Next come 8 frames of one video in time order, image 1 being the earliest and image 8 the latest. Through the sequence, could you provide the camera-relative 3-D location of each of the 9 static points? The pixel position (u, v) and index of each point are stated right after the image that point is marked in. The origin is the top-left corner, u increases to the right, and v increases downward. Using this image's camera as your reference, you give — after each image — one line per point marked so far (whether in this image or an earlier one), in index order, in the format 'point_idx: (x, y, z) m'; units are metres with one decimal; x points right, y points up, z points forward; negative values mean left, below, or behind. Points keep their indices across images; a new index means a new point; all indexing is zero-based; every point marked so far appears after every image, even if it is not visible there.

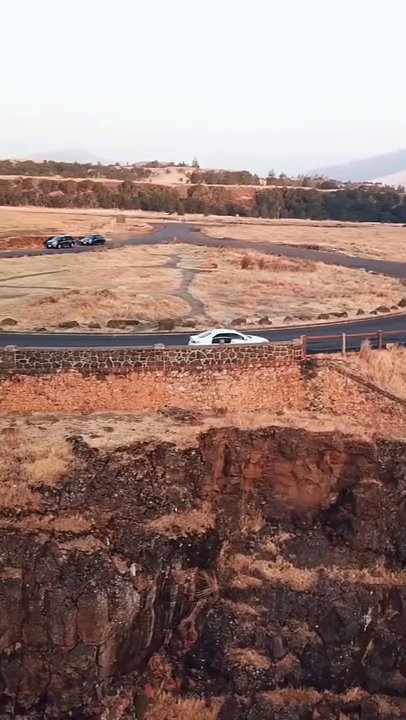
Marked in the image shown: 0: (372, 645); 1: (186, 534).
0: (+4.0, -6.6, +16.8) m
1: (-0.6, -4.2, +17.8) m
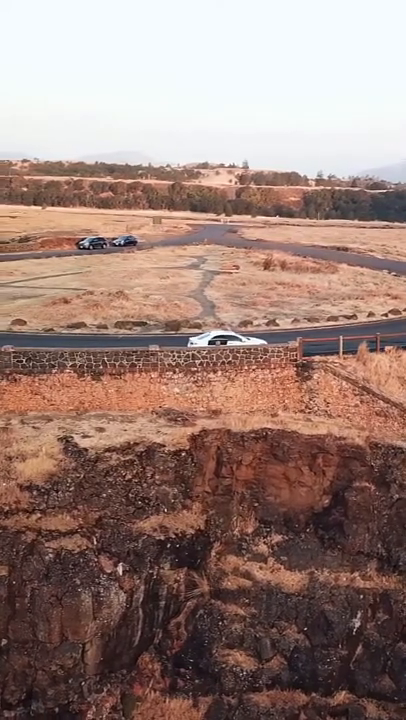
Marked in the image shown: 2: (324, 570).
0: (+3.7, -6.6, +16.8) m
1: (-0.8, -4.3, +17.9) m
2: (+3.0, -5.2, +18.0) m
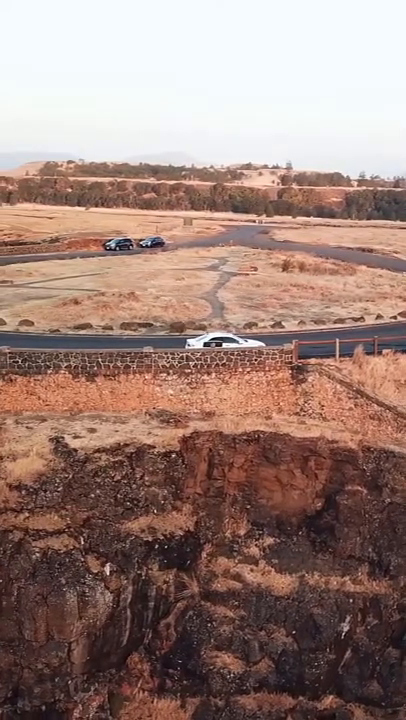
0: (+3.4, -6.7, +16.7) m
1: (-1.1, -4.3, +18.0) m
2: (+2.7, -5.2, +18.0) m
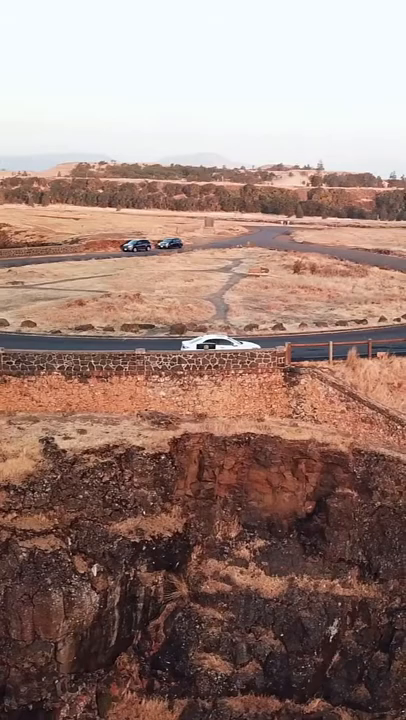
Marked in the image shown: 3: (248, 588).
0: (+3.1, -6.8, +16.7) m
1: (-1.3, -4.3, +18.1) m
2: (+2.5, -5.3, +17.9) m
3: (+1.1, -5.5, +17.6) m
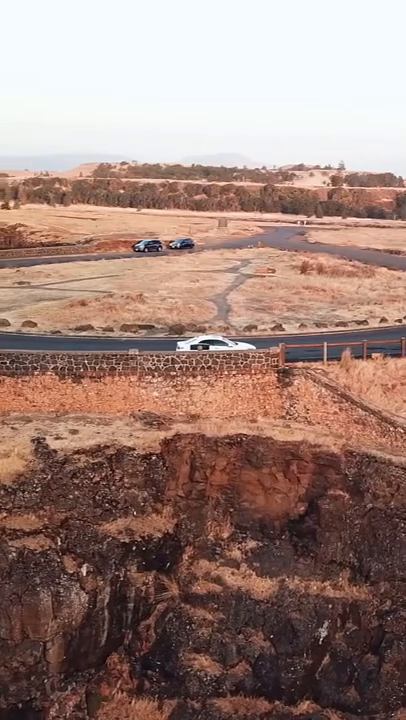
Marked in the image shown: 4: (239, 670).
0: (+2.8, -6.8, +16.6) m
1: (-1.5, -4.4, +18.1) m
2: (+2.2, -5.3, +17.9) m
3: (+0.8, -5.5, +17.6) m
4: (+0.8, -7.0, +16.4) m
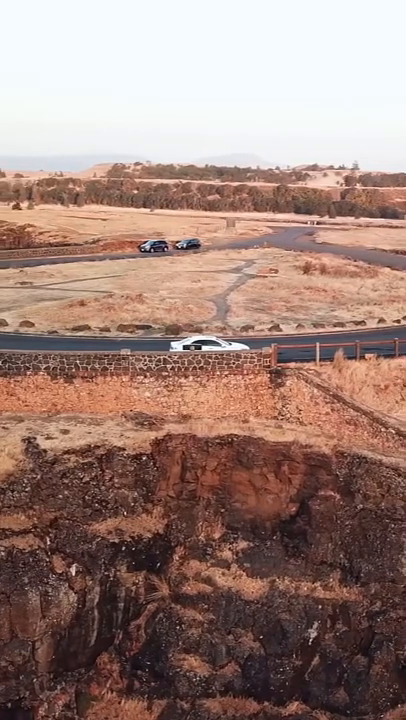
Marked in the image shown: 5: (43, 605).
0: (+2.6, -6.8, +16.6) m
1: (-1.8, -4.4, +18.1) m
2: (+2.0, -5.4, +17.9) m
3: (+0.6, -5.5, +17.6) m
4: (+0.6, -7.0, +16.4) m
5: (-3.5, -5.3, +15.9) m
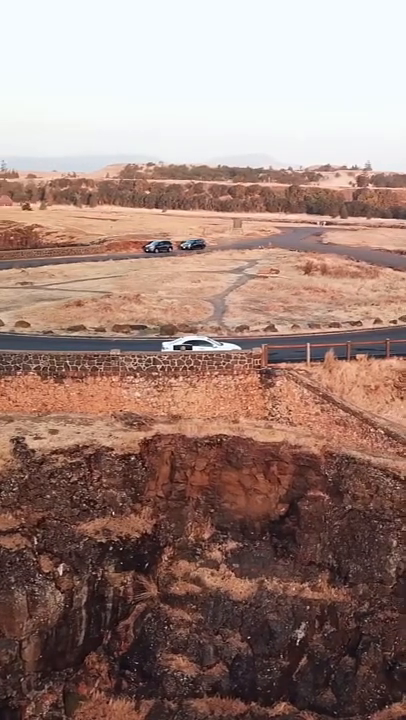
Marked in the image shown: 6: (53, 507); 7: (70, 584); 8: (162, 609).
0: (+2.3, -6.8, +16.6) m
1: (-2.1, -4.4, +18.1) m
2: (+1.7, -5.4, +17.9) m
3: (+0.3, -5.5, +17.6) m
4: (+0.3, -7.0, +16.4) m
5: (-3.8, -5.3, +15.9) m
6: (-3.6, -3.7, +18.2) m
7: (-3.0, -5.1, +16.7) m
8: (-1.0, -5.9, +17.4) m
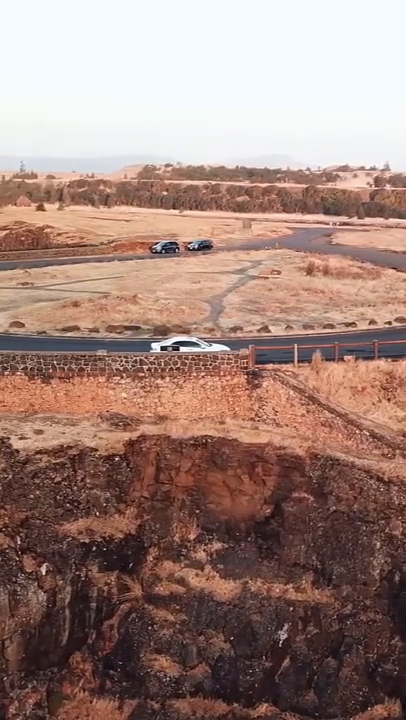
0: (+1.9, -6.8, +16.6) m
1: (-2.5, -4.4, +18.1) m
2: (+1.3, -5.4, +17.9) m
3: (-0.1, -5.5, +17.6) m
4: (-0.2, -7.0, +16.5) m
5: (-4.2, -5.3, +16.0) m
6: (-4.0, -3.7, +18.2) m
7: (-3.4, -5.1, +16.8) m
8: (-1.4, -5.9, +17.4) m
